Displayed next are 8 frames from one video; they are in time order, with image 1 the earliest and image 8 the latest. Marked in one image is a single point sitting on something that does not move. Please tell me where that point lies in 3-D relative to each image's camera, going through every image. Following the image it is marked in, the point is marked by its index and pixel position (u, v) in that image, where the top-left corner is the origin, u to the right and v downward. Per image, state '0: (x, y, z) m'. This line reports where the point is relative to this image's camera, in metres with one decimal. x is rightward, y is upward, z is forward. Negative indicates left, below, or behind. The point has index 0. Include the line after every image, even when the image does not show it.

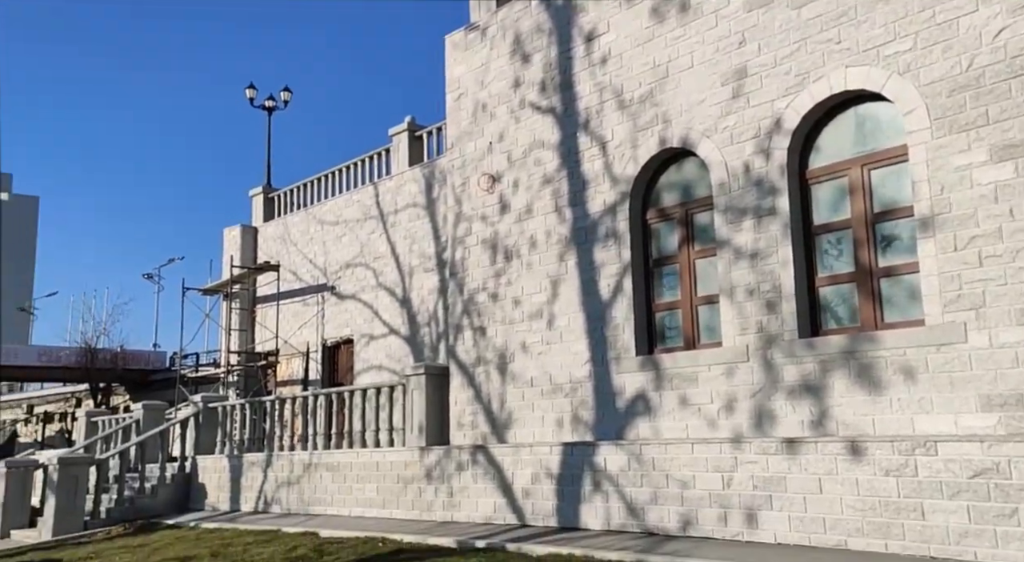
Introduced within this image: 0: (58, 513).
0: (-8.1, -4.2, +16.7) m
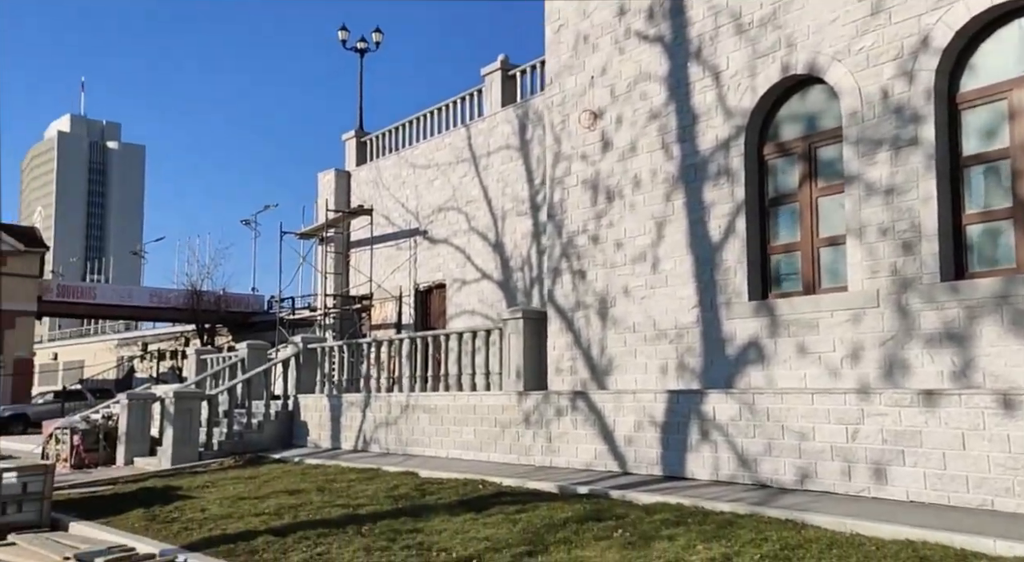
0: (-6.4, -3.1, +17.3) m
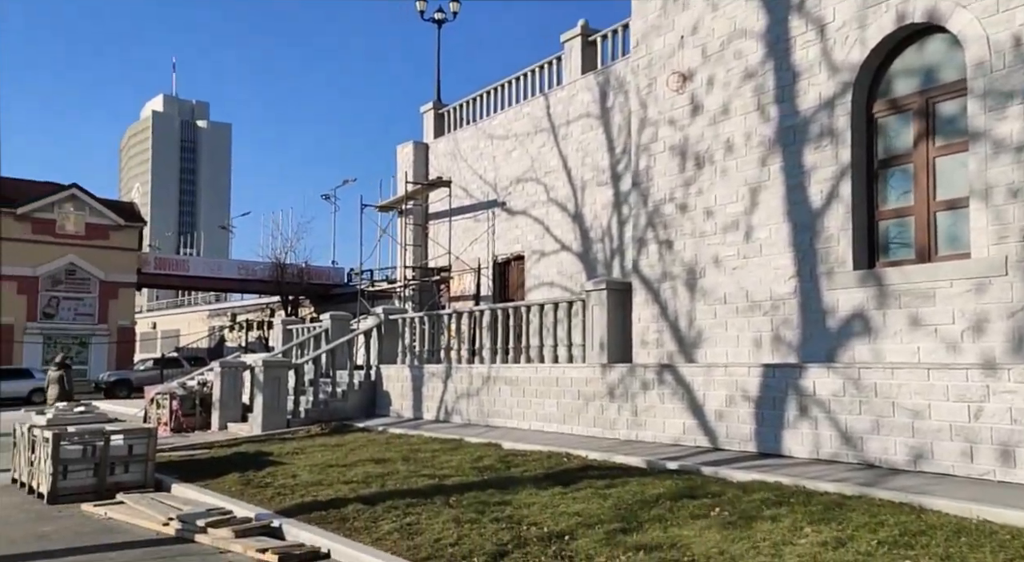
0: (-4.8, -2.5, +17.6) m
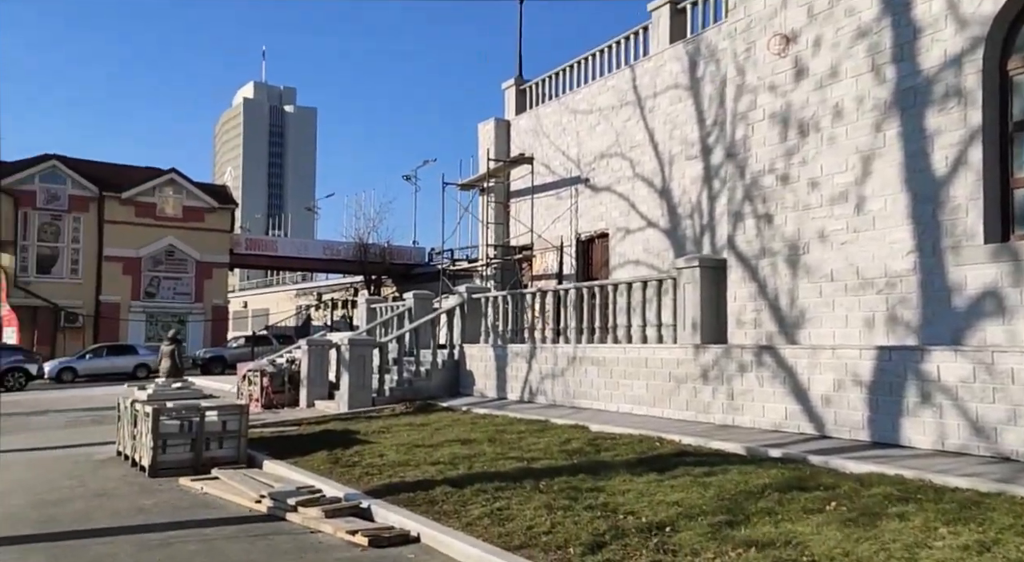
0: (-3.1, -2.1, +17.7) m
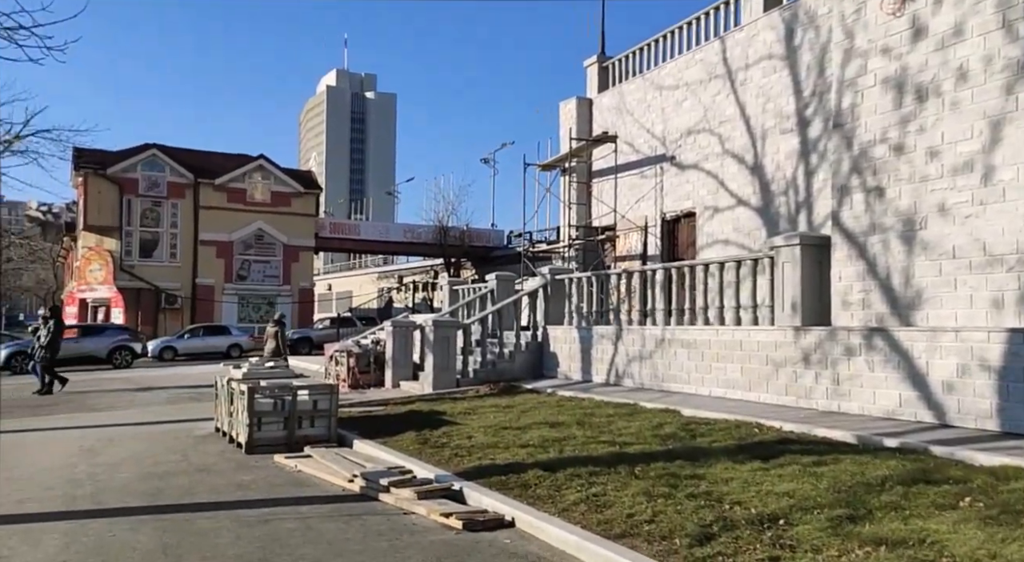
0: (-1.5, -1.7, +17.6) m
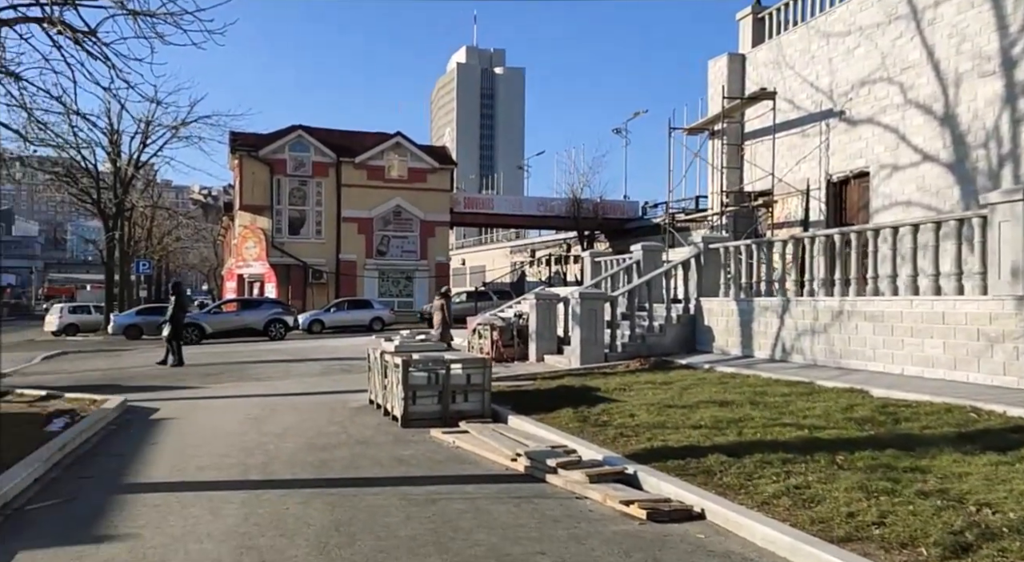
0: (+1.4, -1.2, +16.9) m
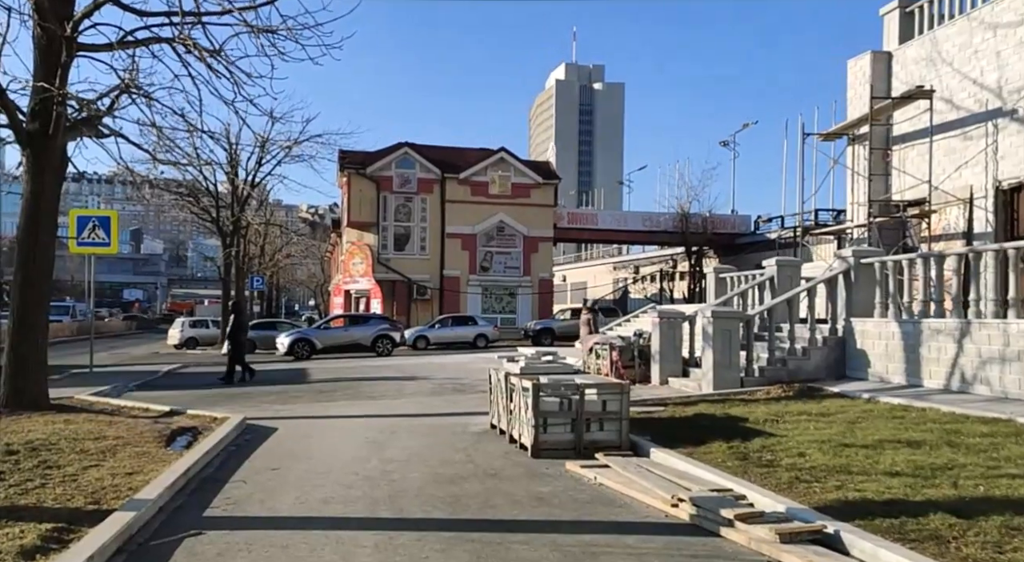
0: (+3.6, -1.5, +15.5) m
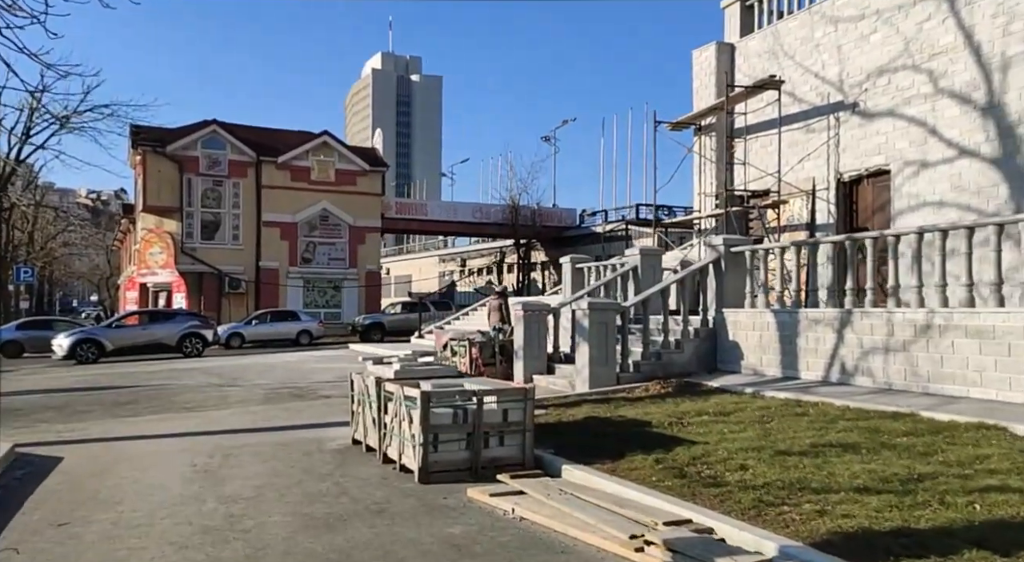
0: (+1.3, -1.3, +14.3) m
